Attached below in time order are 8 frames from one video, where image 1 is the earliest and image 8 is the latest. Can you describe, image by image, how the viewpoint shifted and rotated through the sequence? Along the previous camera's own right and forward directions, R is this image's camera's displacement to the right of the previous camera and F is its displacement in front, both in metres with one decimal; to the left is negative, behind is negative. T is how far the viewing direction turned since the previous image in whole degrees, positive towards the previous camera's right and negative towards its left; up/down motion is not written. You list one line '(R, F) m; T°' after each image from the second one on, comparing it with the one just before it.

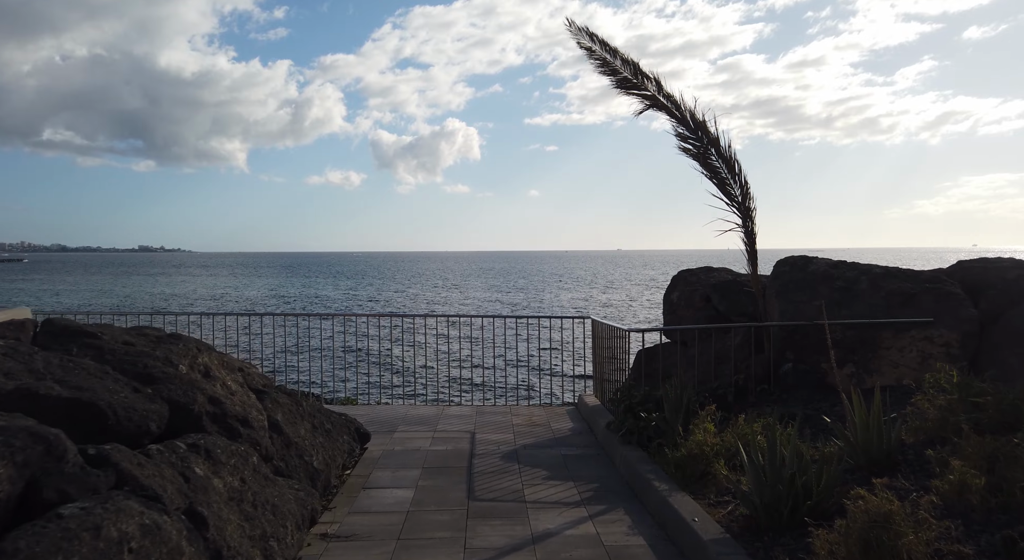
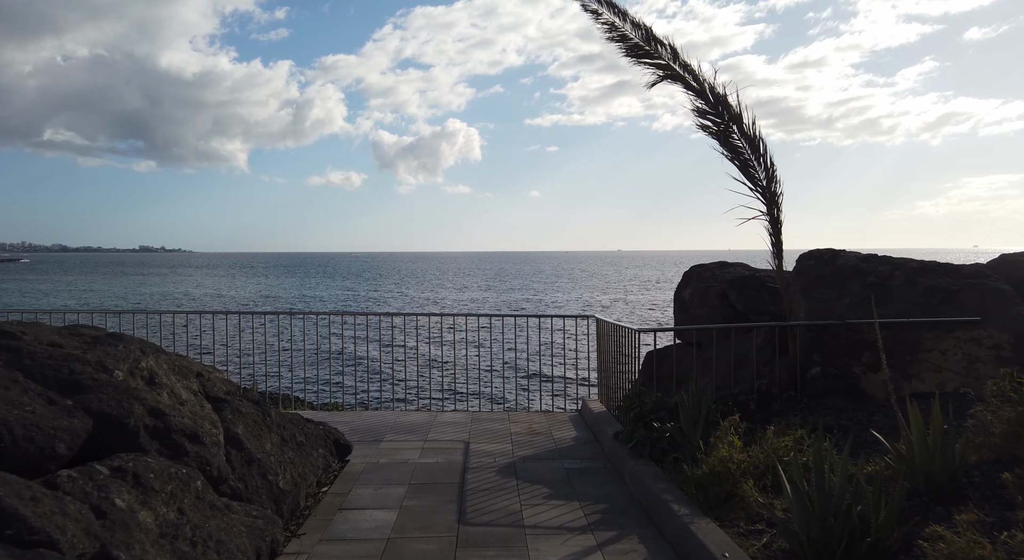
(0.0, +0.7) m; 0°
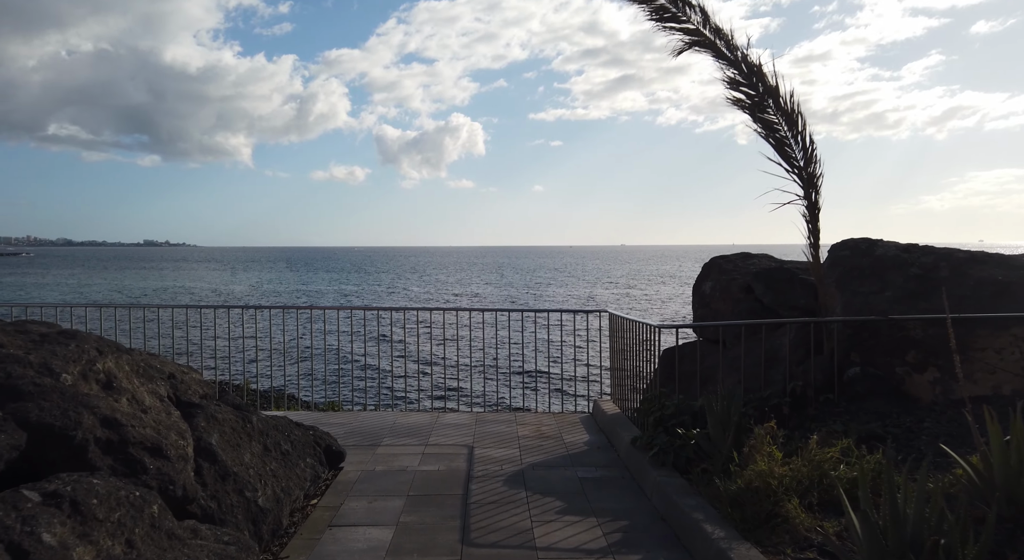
(0.0, +0.6) m; 0°
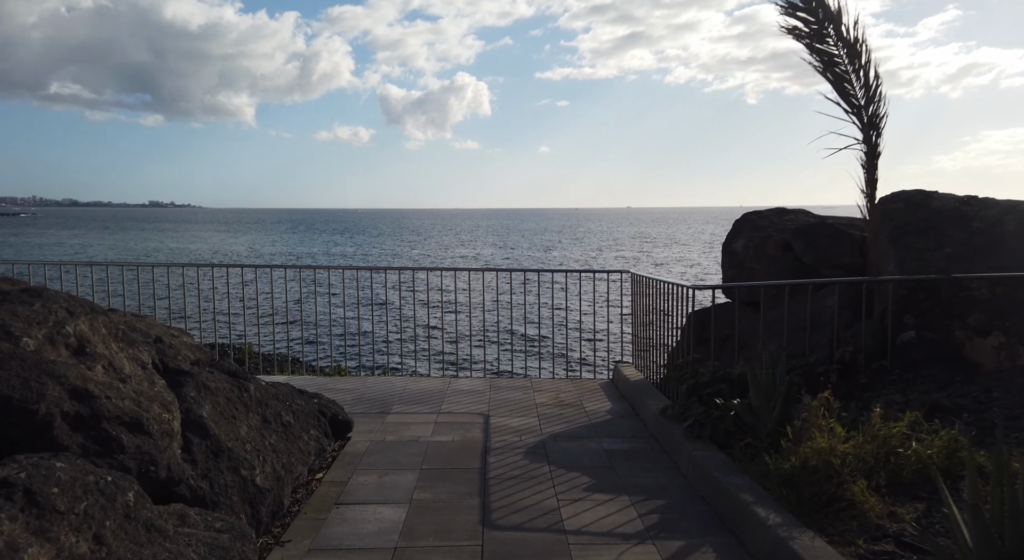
(-0.1, +0.5) m; 0°
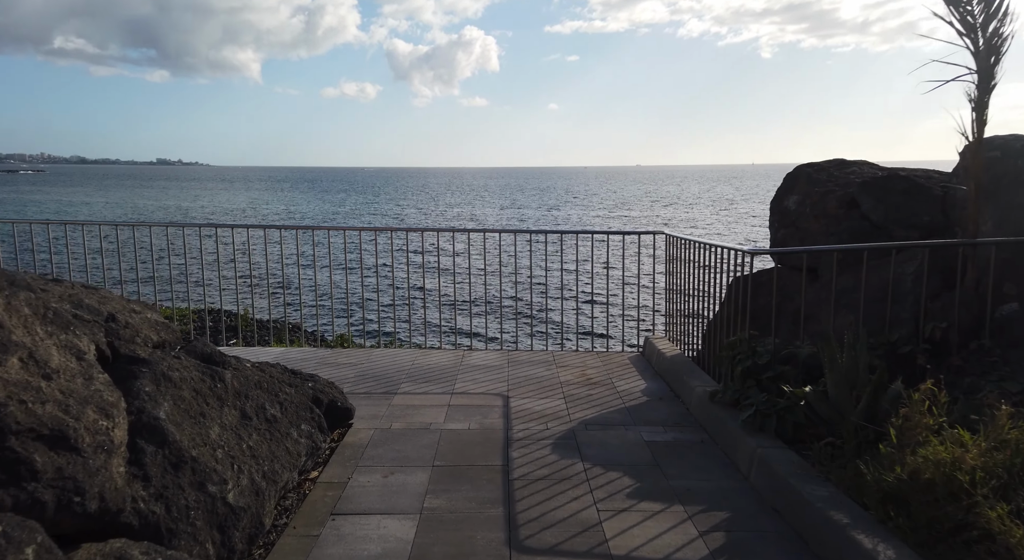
(-0.1, +0.8) m; -1°
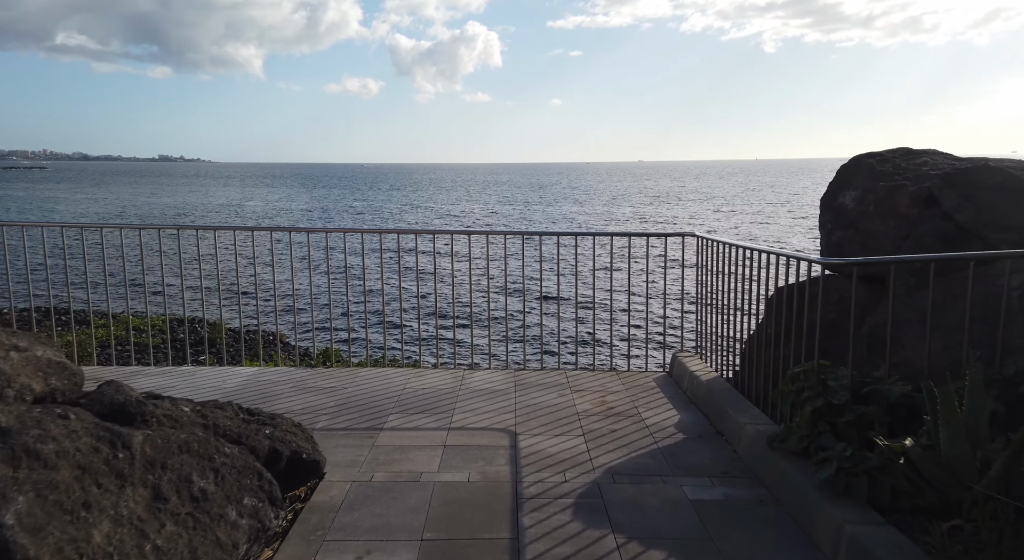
(0.0, +1.0) m; 0°
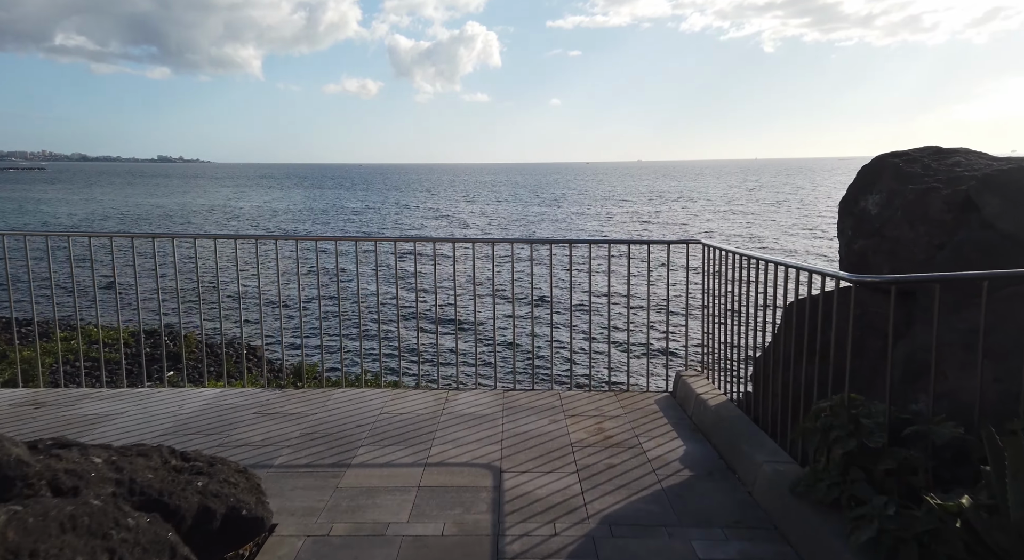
(+0.1, +0.6) m; 0°
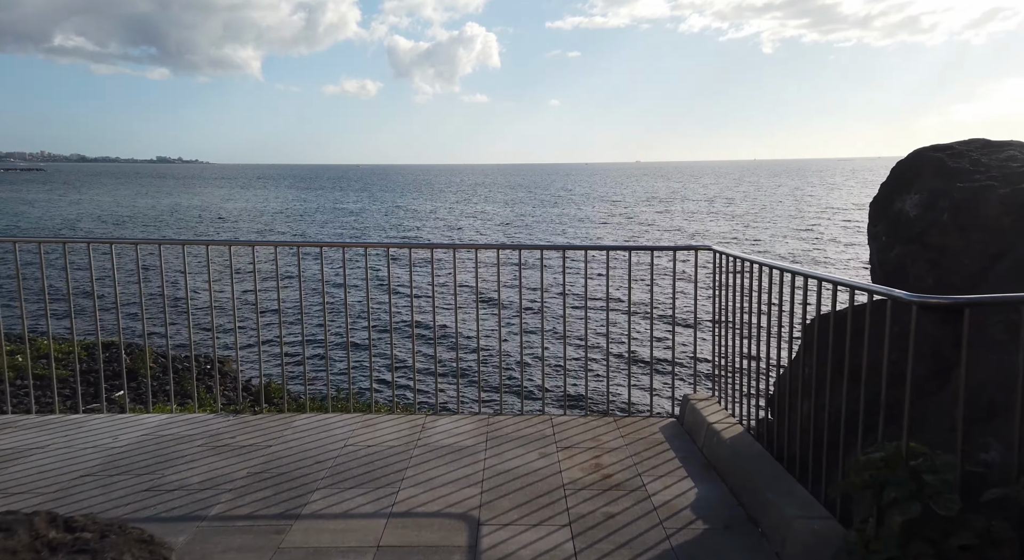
(+0.1, +0.7) m; 0°
